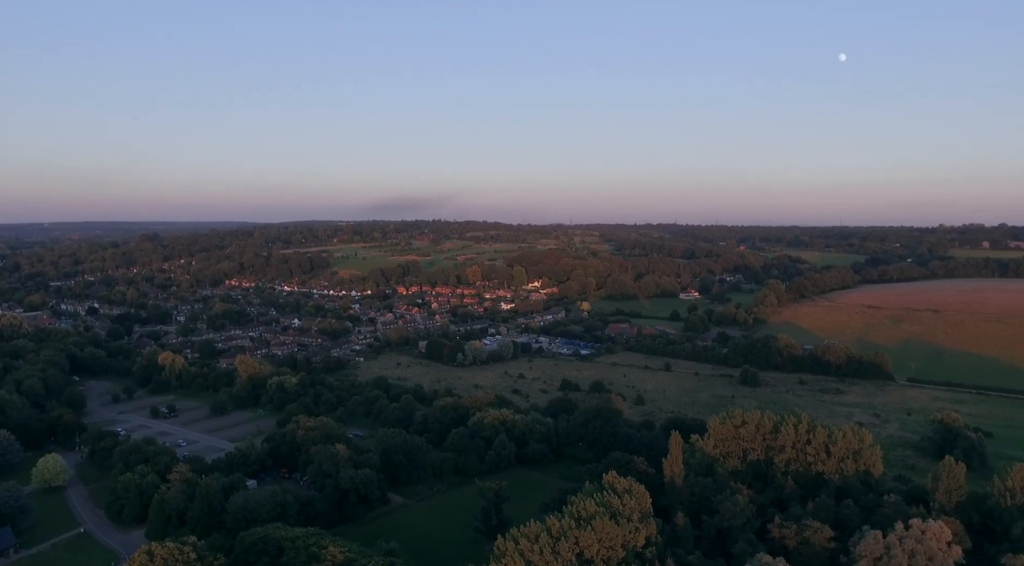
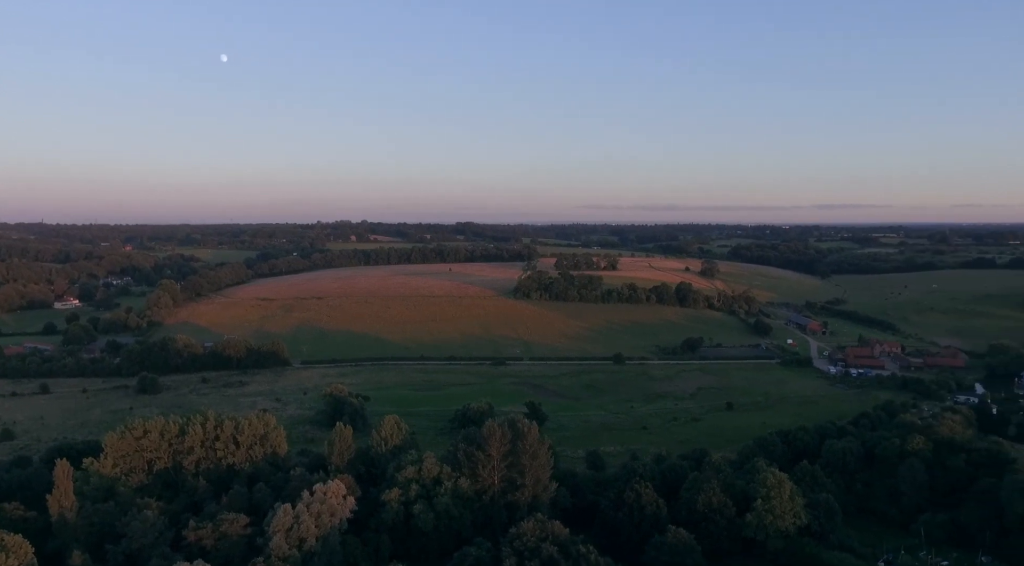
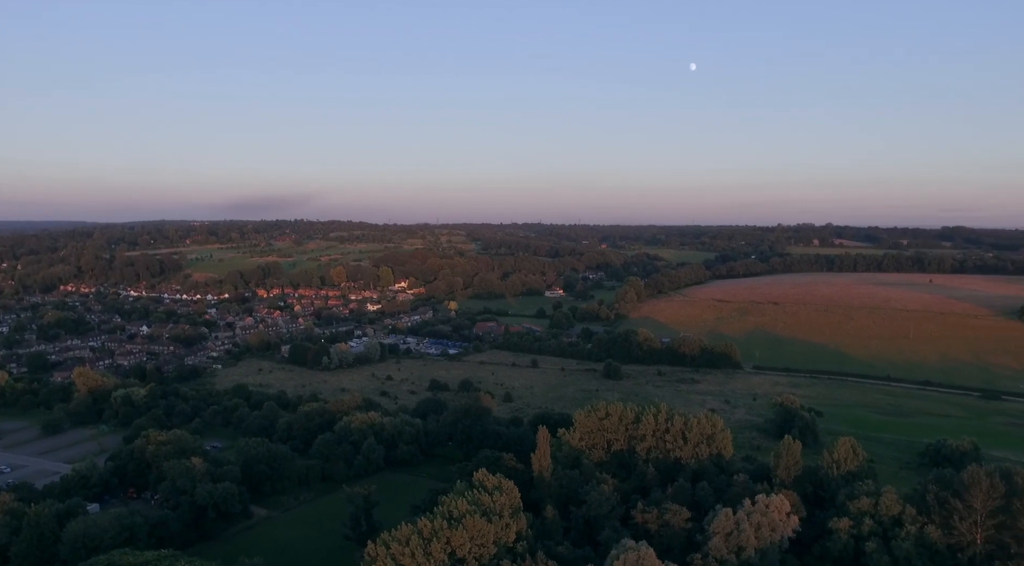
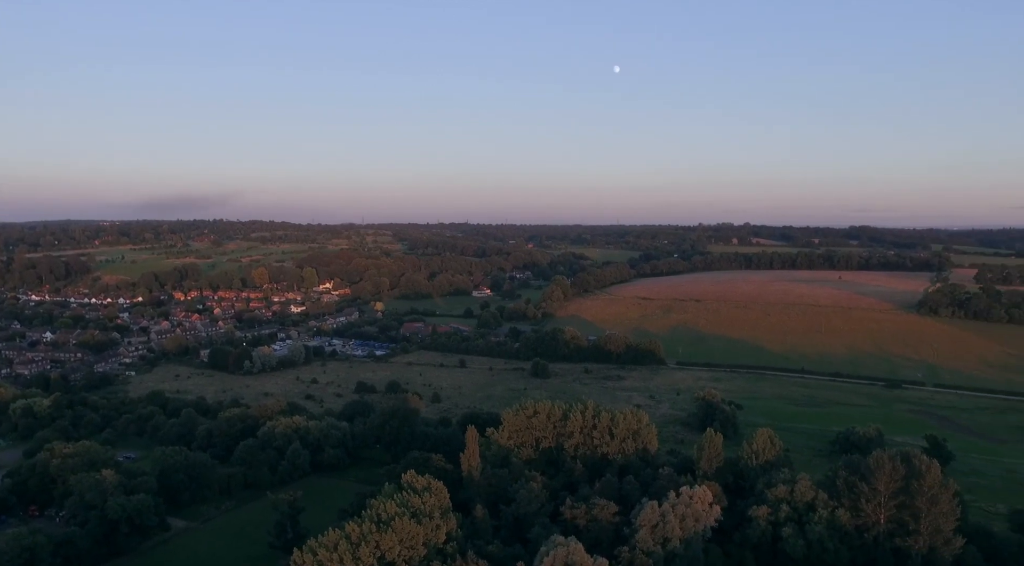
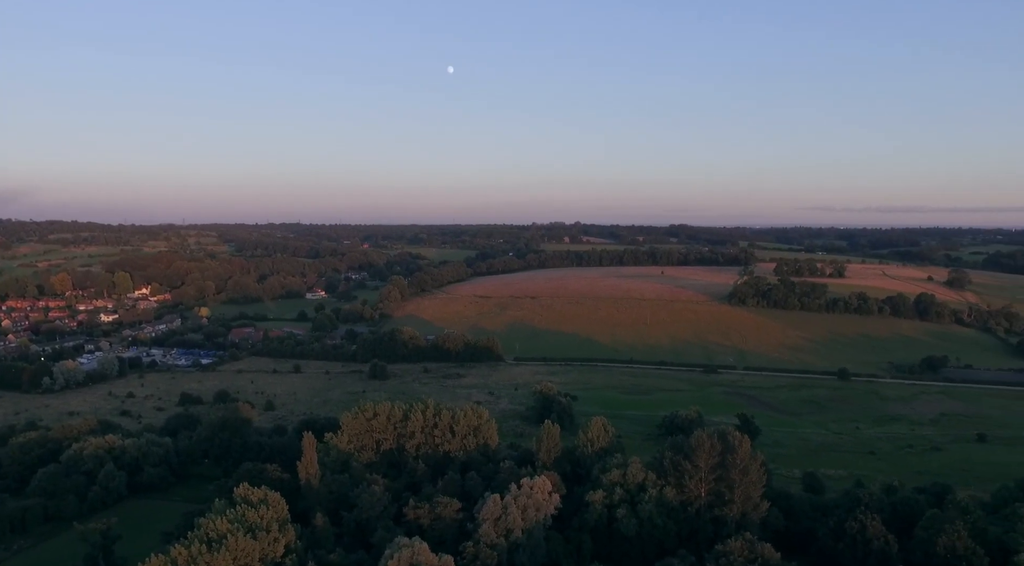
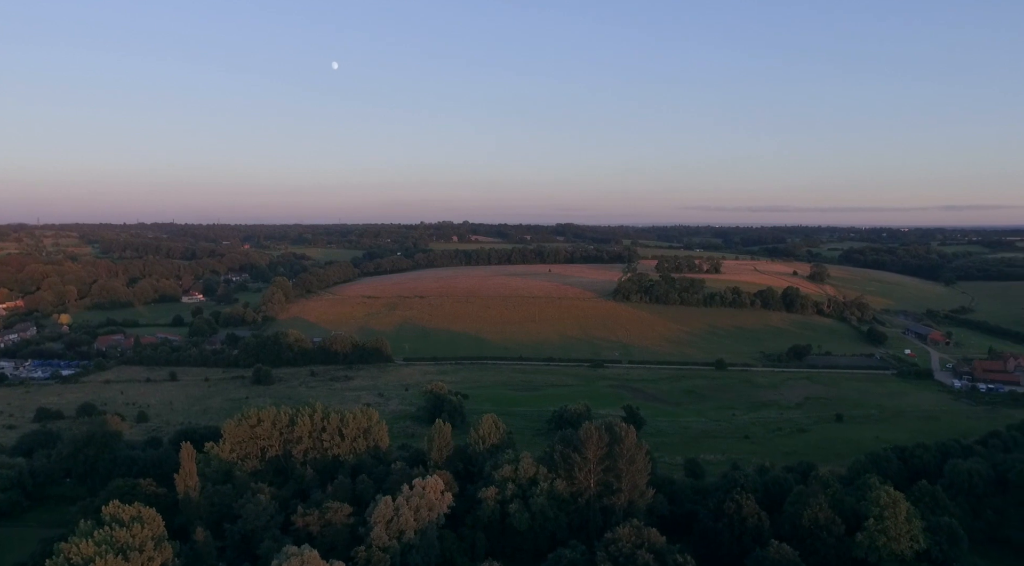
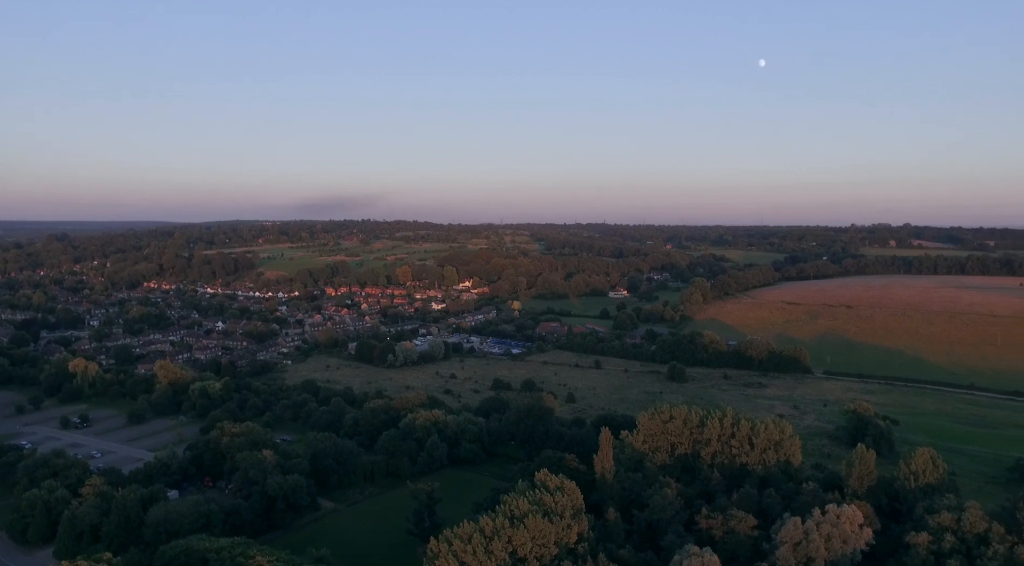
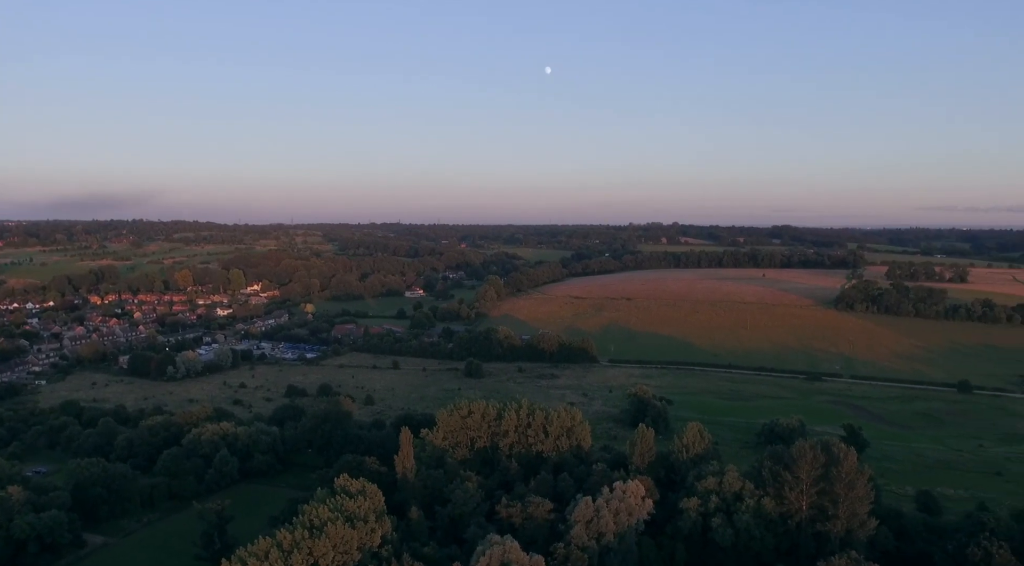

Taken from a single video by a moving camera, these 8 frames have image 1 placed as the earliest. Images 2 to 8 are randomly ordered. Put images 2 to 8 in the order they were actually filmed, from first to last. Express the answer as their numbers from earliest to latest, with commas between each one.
7, 3, 4, 8, 5, 6, 2
